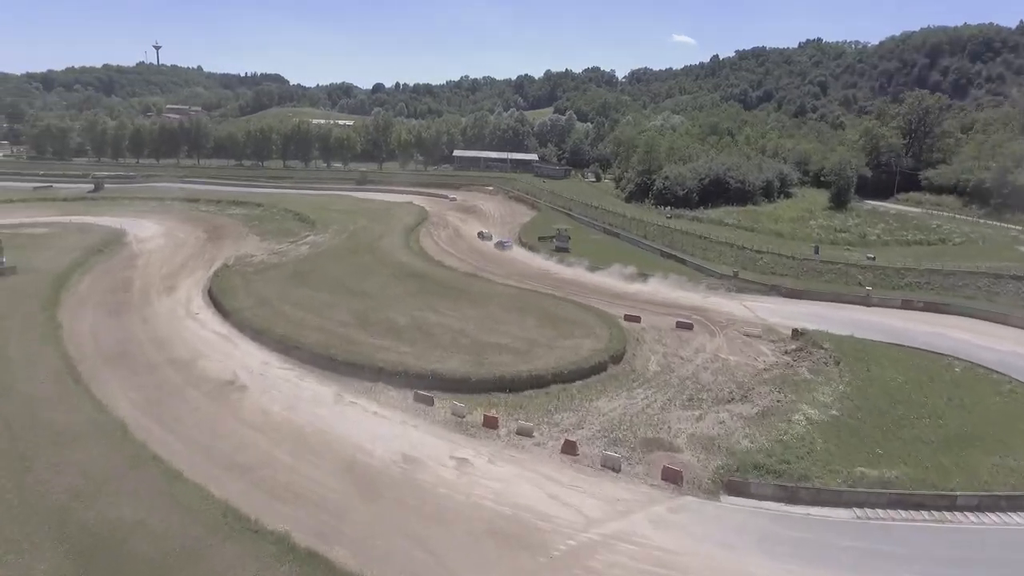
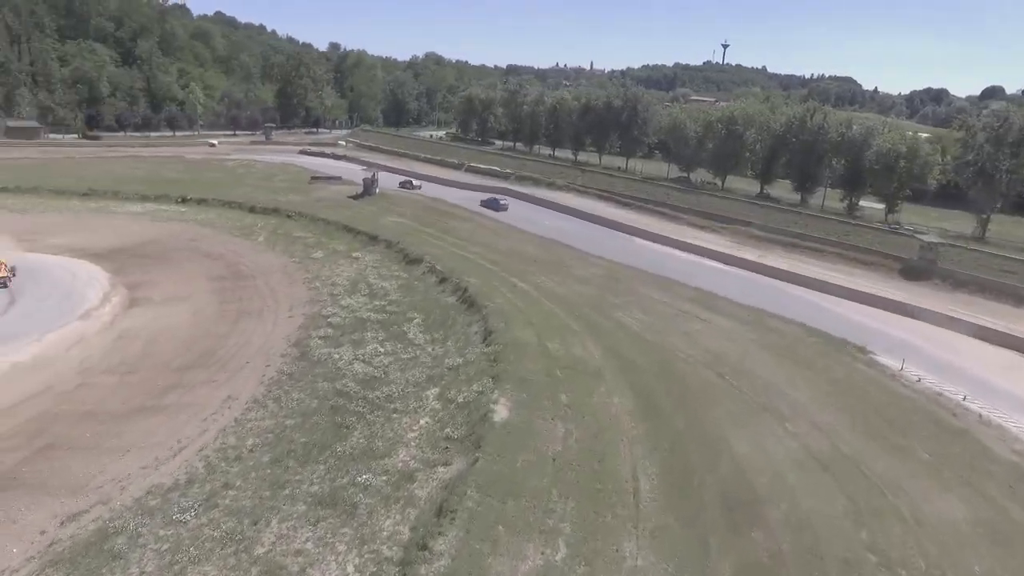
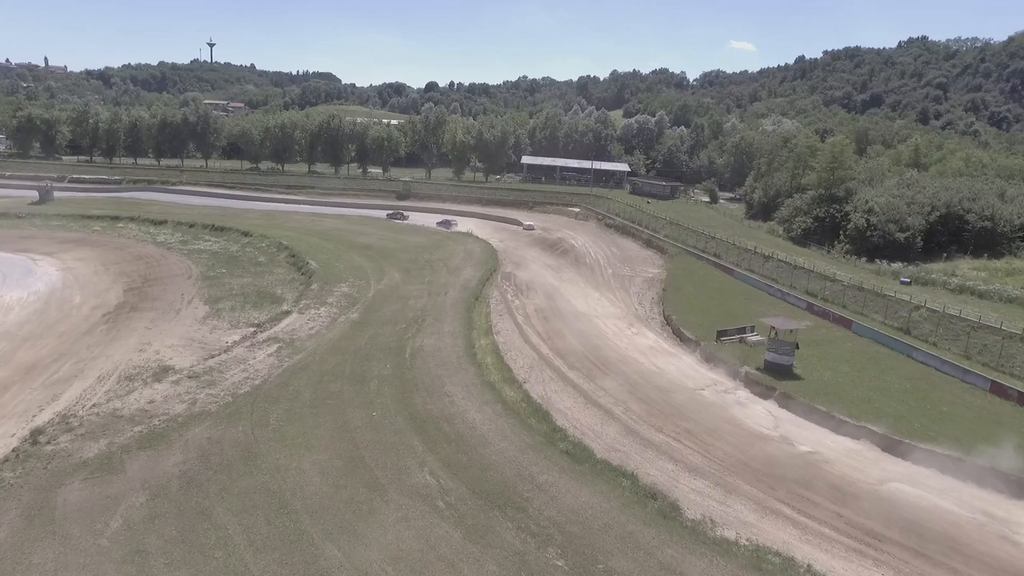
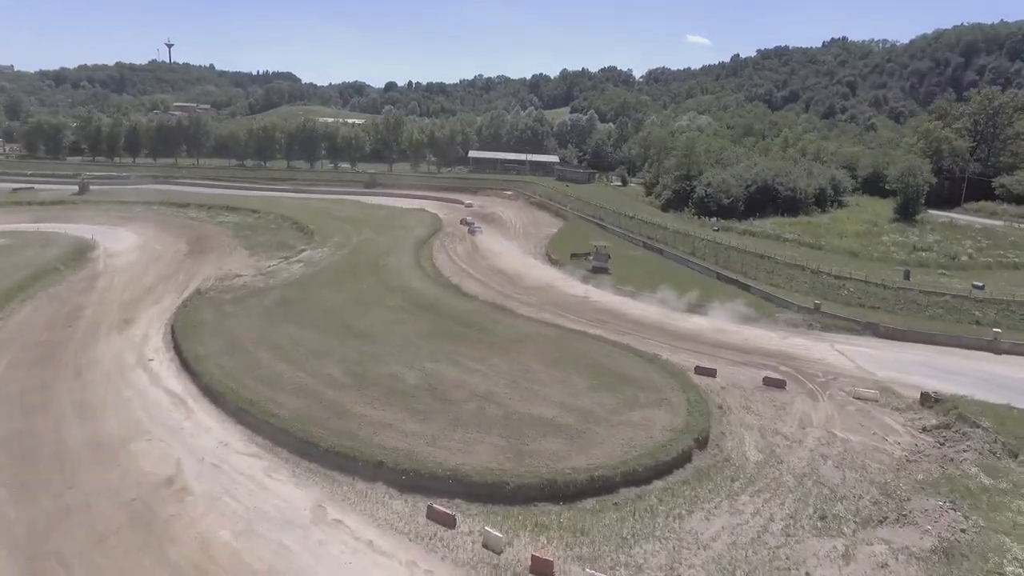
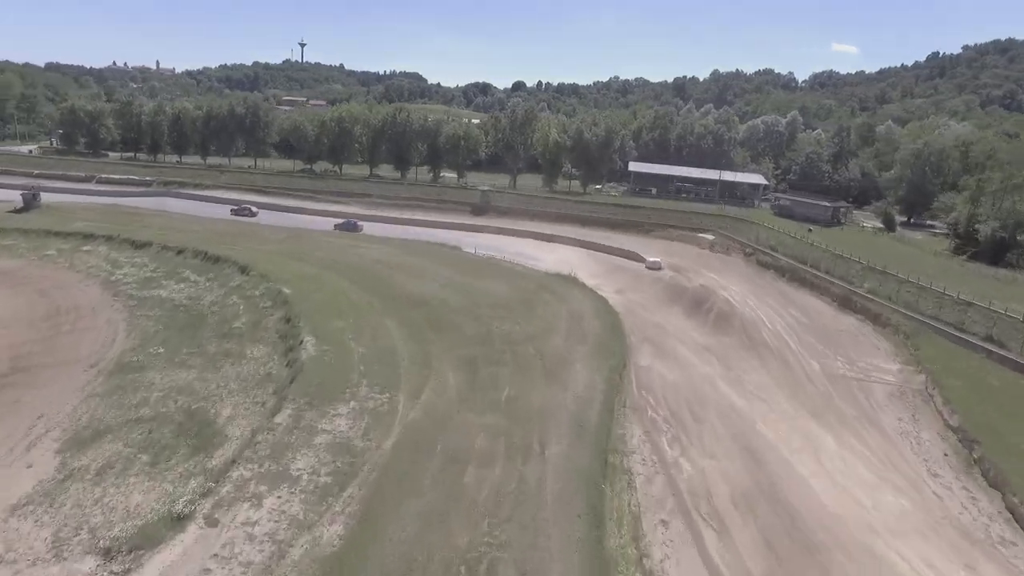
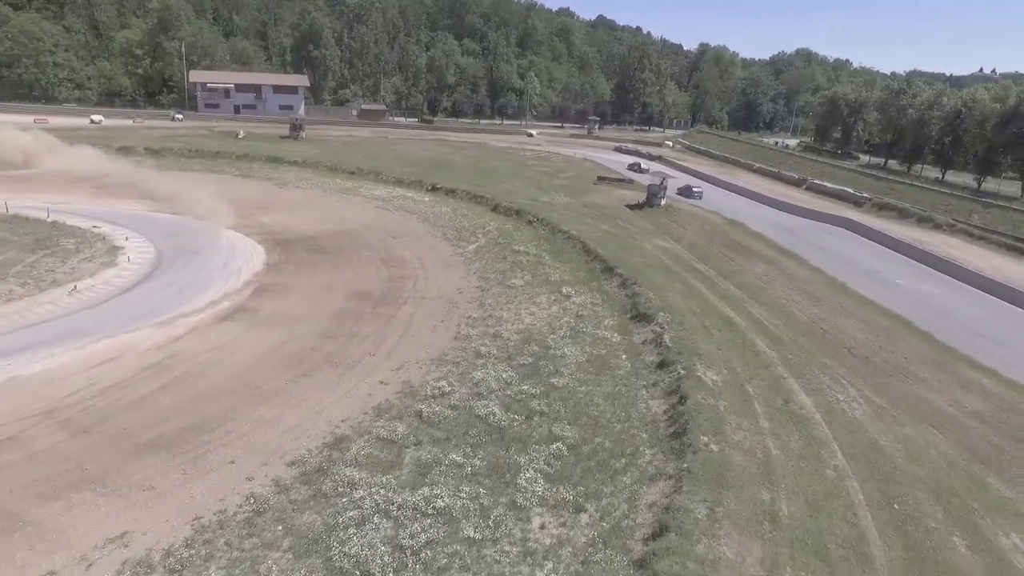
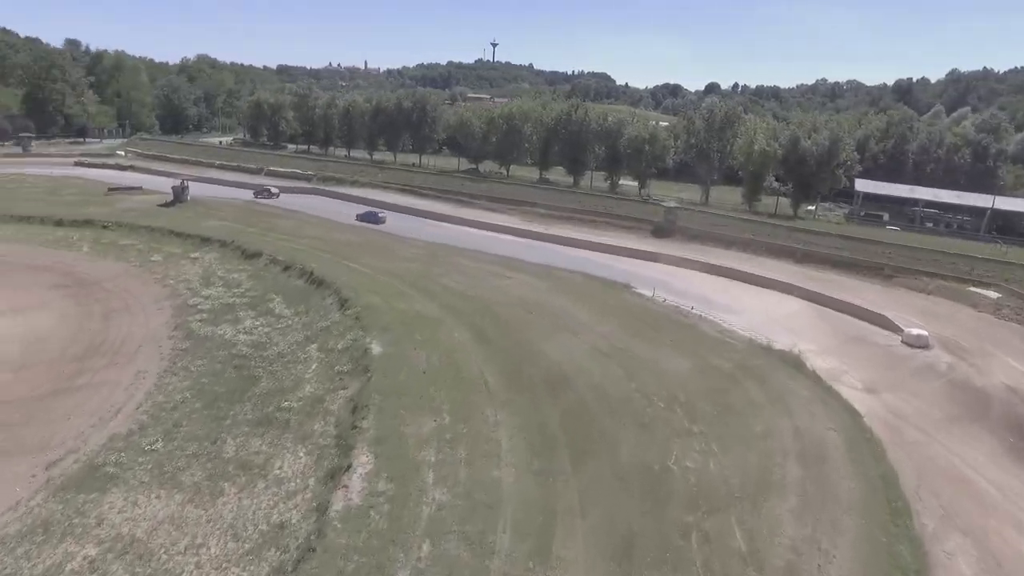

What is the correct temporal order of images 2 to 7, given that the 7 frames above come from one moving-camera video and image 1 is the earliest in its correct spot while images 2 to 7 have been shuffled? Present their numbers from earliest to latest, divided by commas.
4, 3, 5, 7, 2, 6
